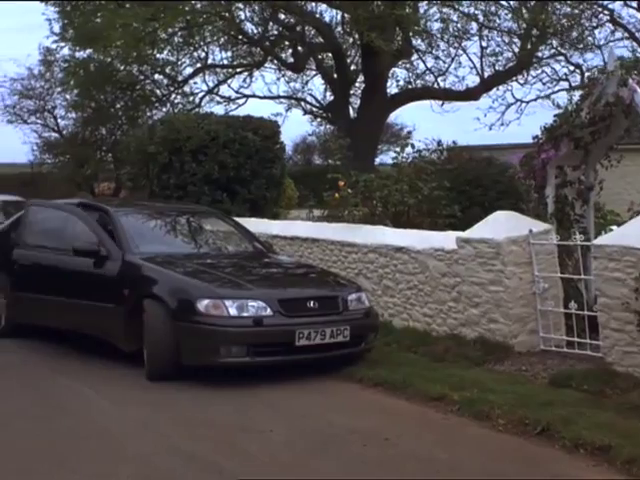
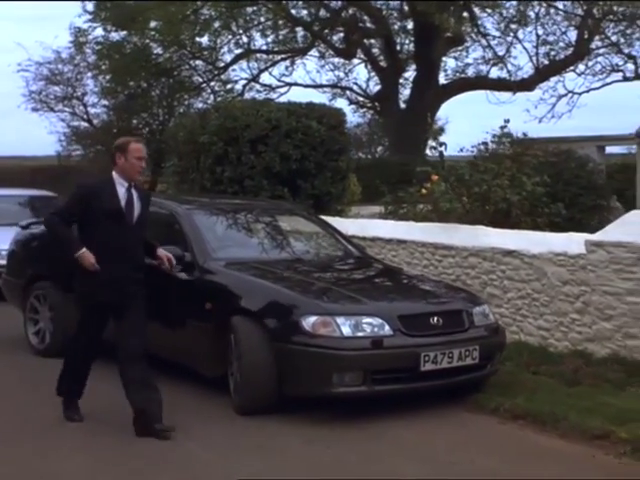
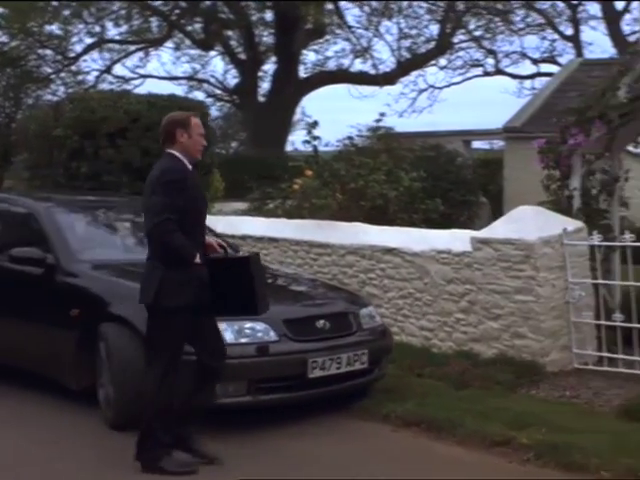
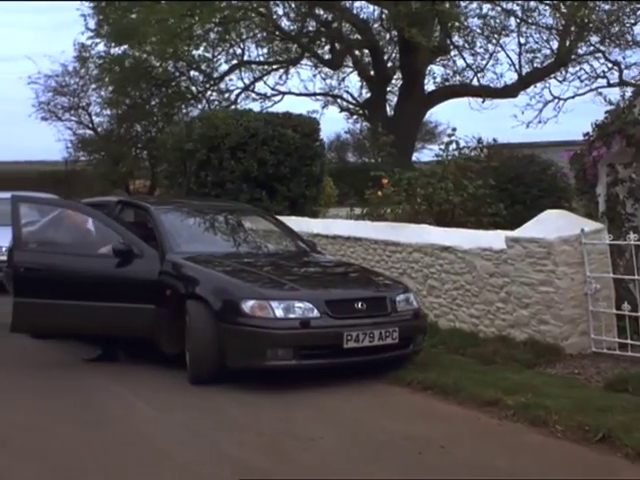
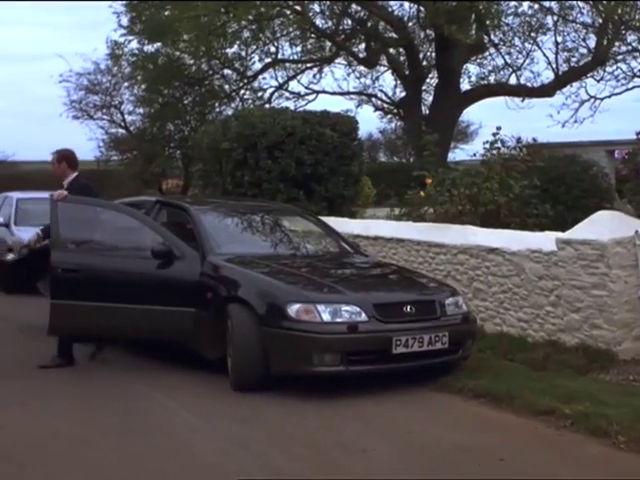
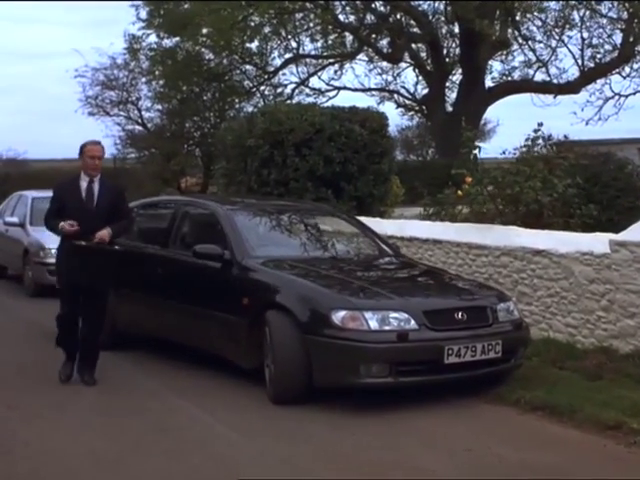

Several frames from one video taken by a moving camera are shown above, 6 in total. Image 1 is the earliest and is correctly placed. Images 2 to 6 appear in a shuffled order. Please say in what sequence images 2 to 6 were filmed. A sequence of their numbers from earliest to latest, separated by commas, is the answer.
4, 5, 6, 2, 3
